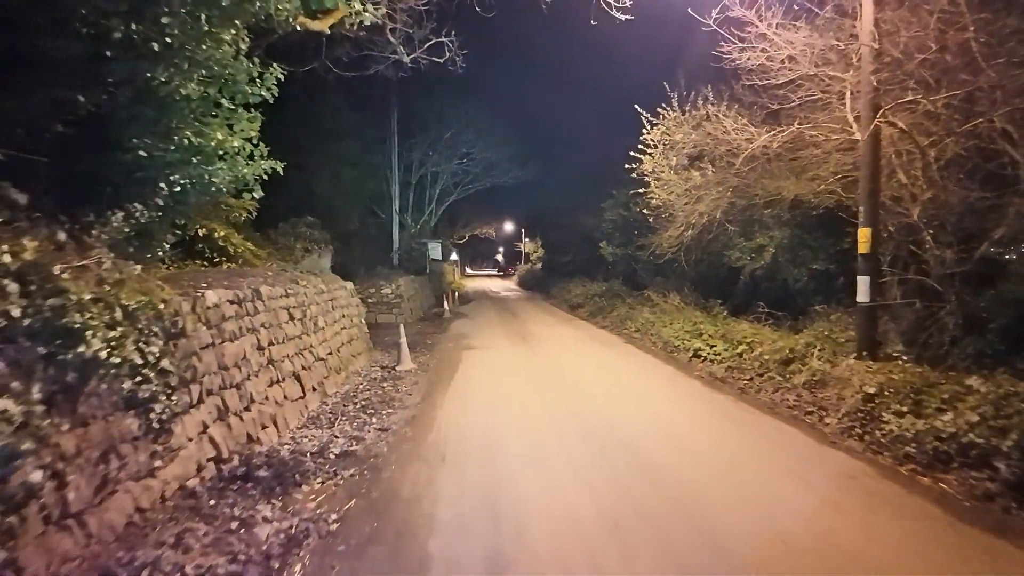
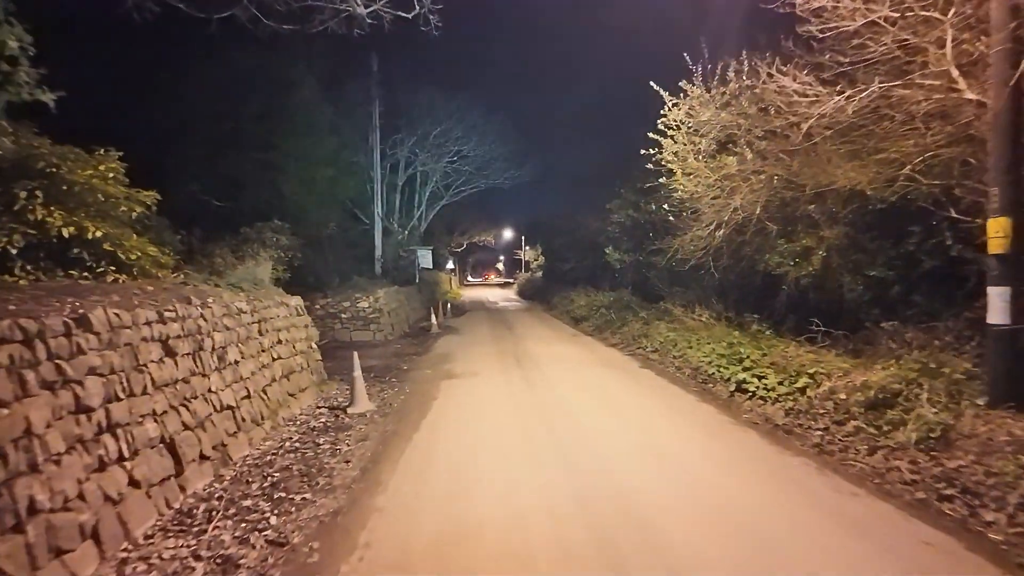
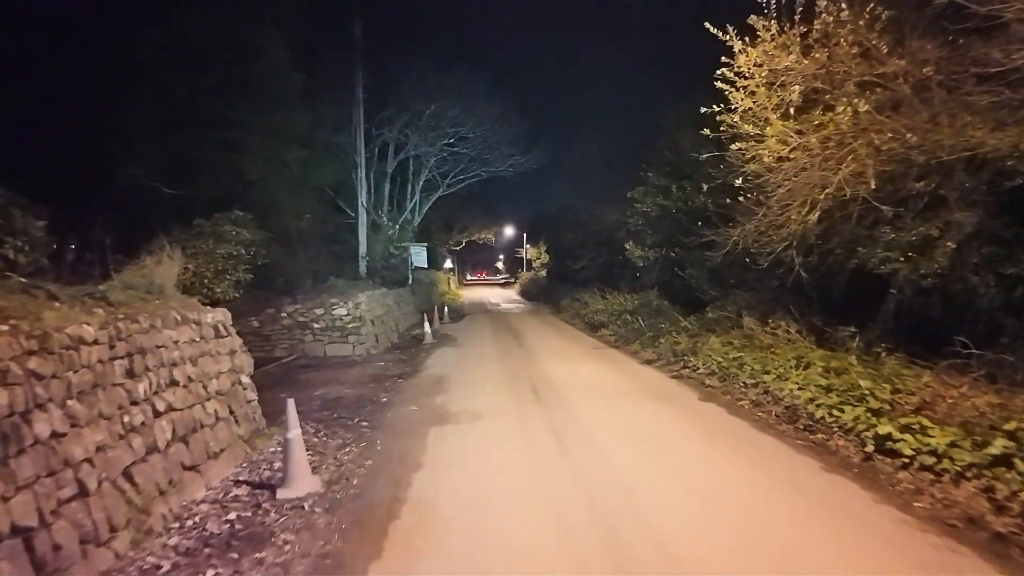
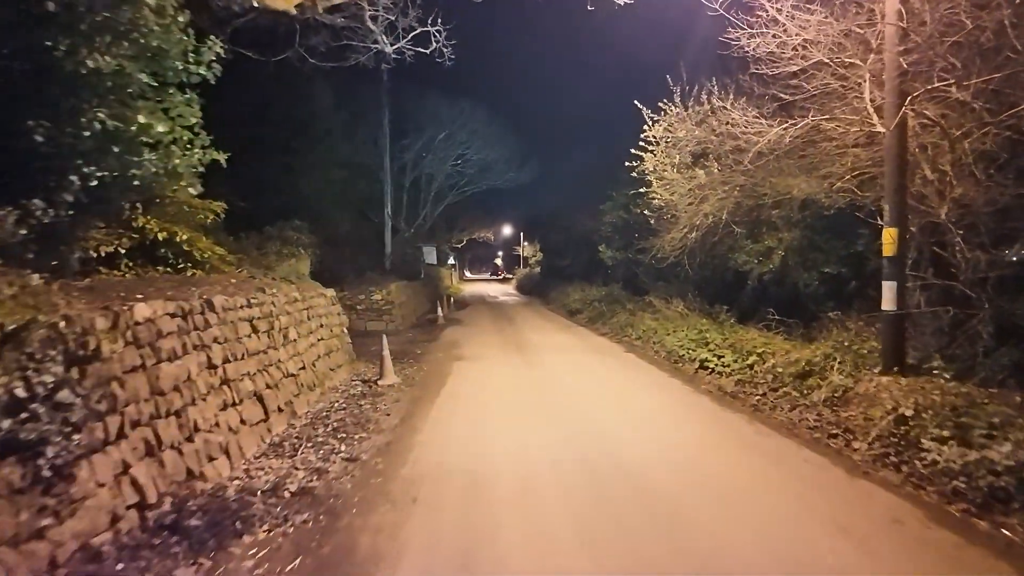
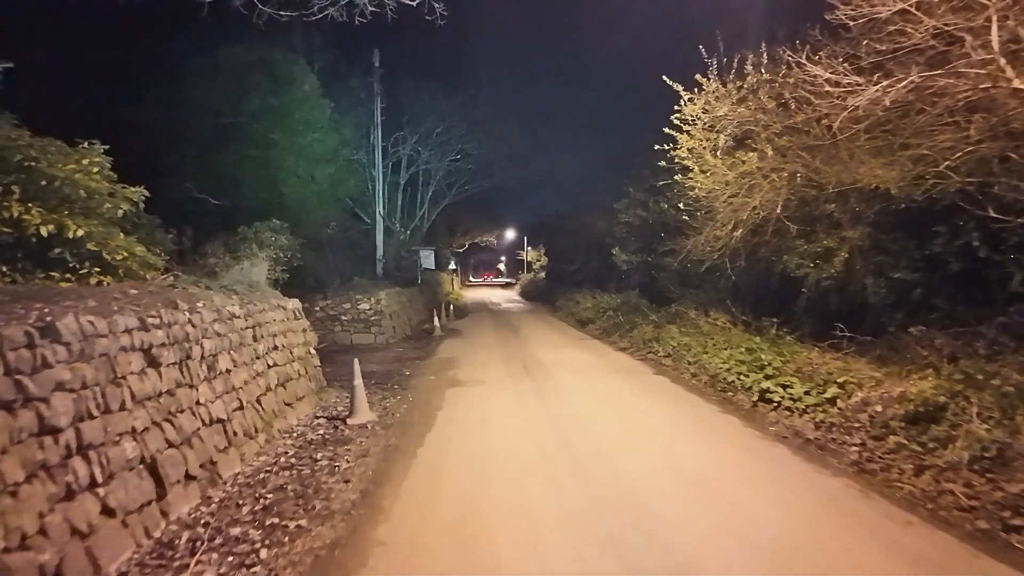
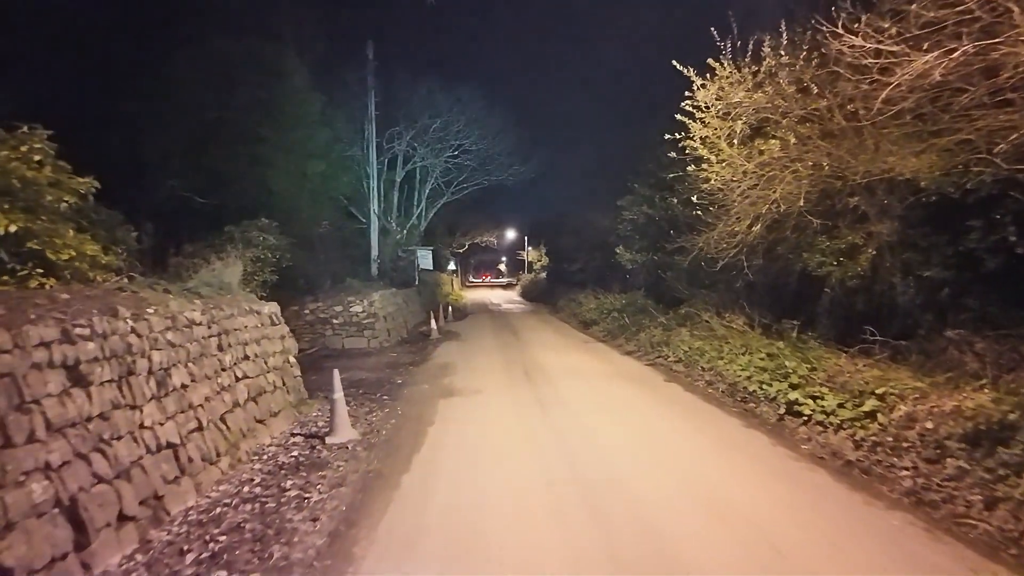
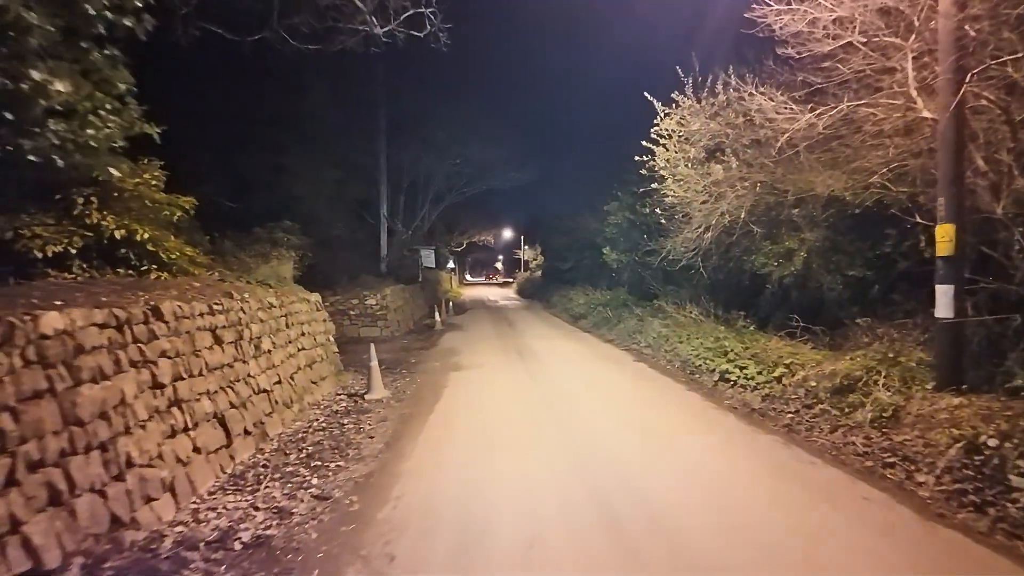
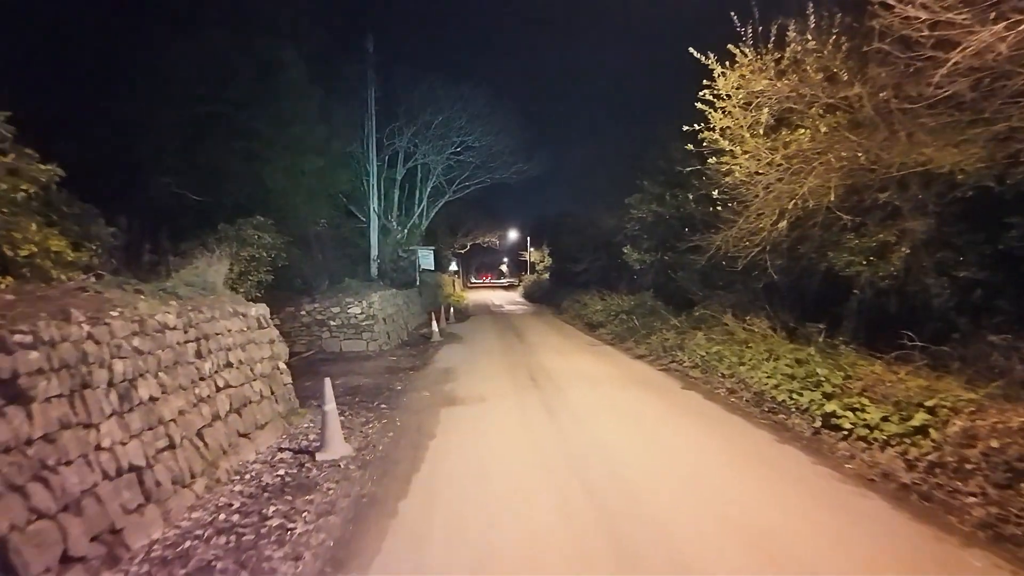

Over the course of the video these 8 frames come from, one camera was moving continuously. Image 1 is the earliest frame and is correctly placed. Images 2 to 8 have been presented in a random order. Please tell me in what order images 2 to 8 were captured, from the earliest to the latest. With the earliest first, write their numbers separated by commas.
4, 7, 2, 5, 6, 8, 3
